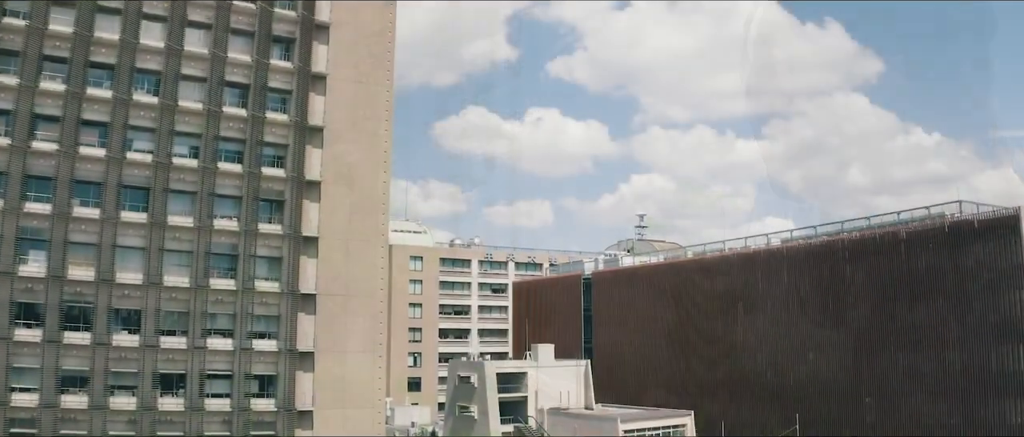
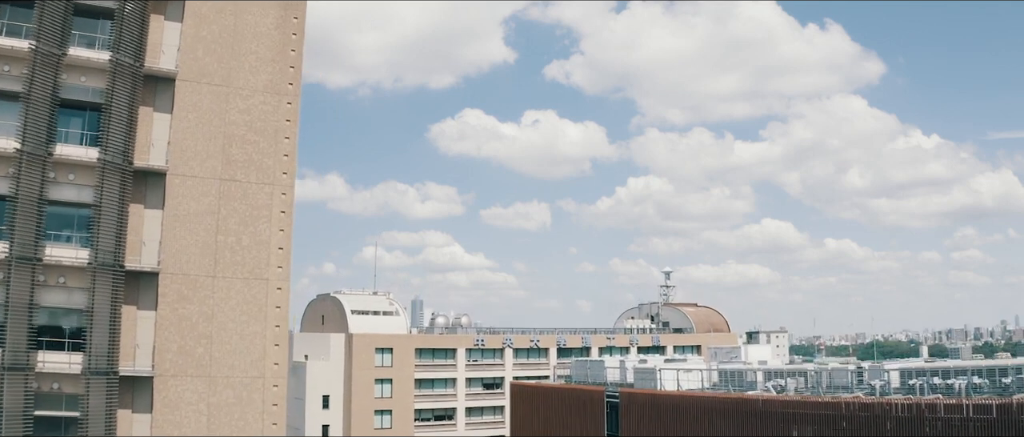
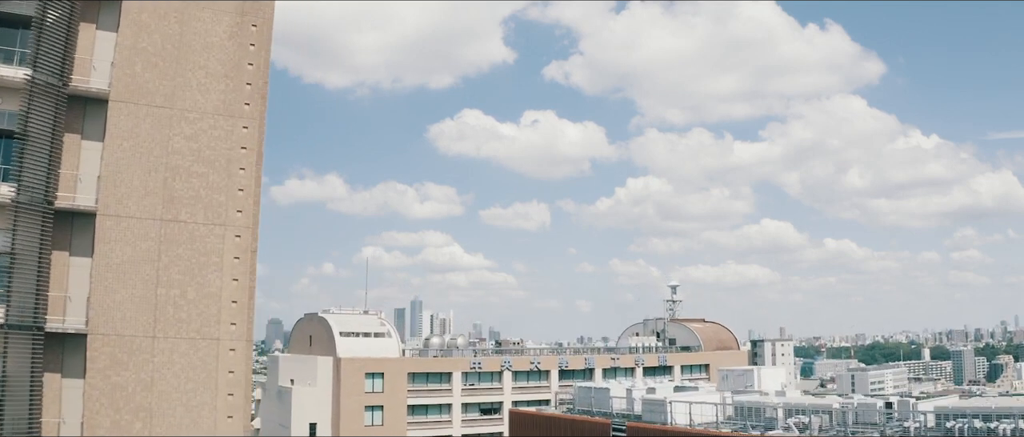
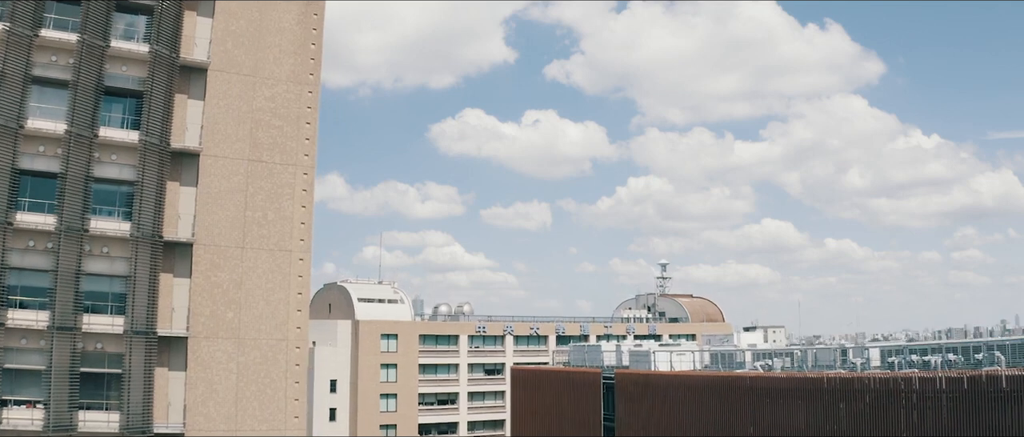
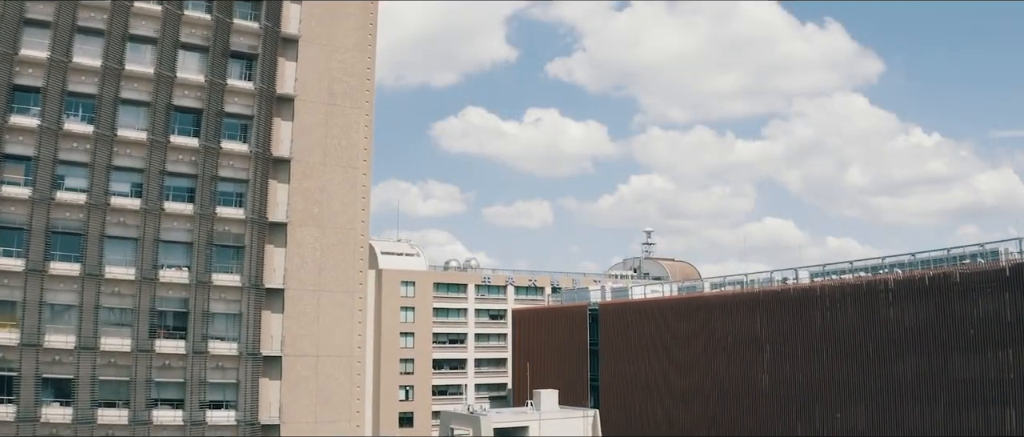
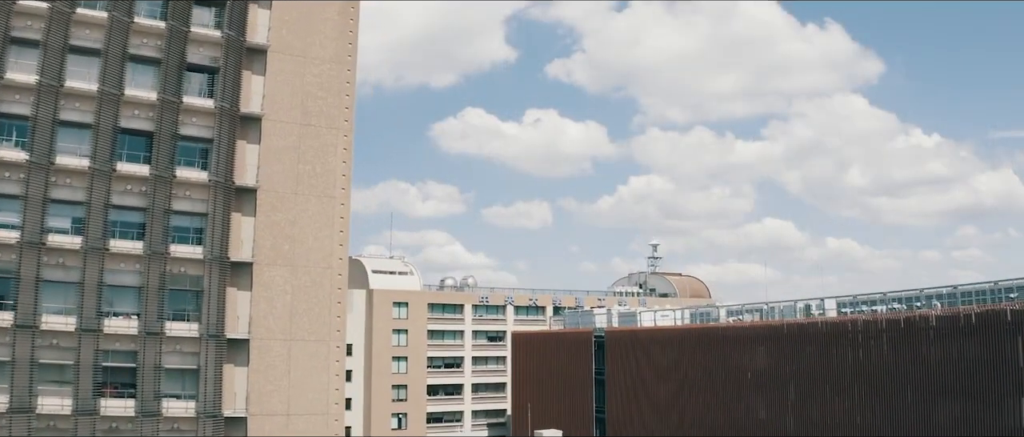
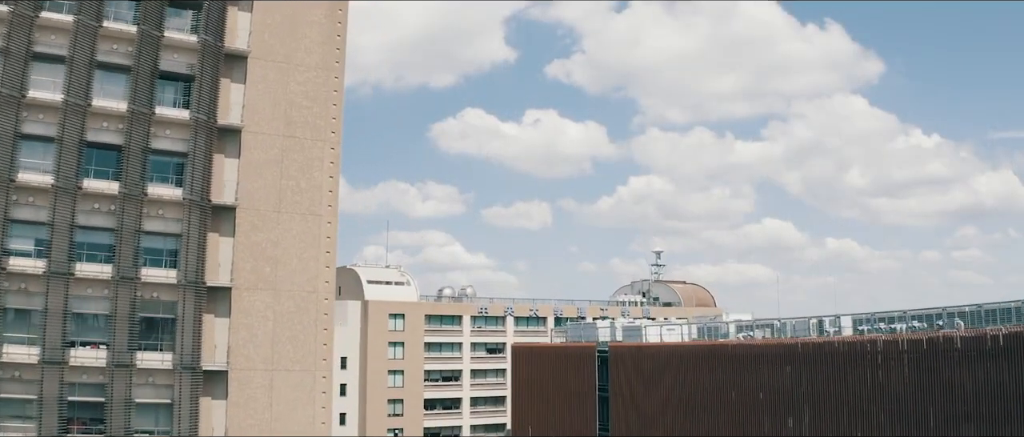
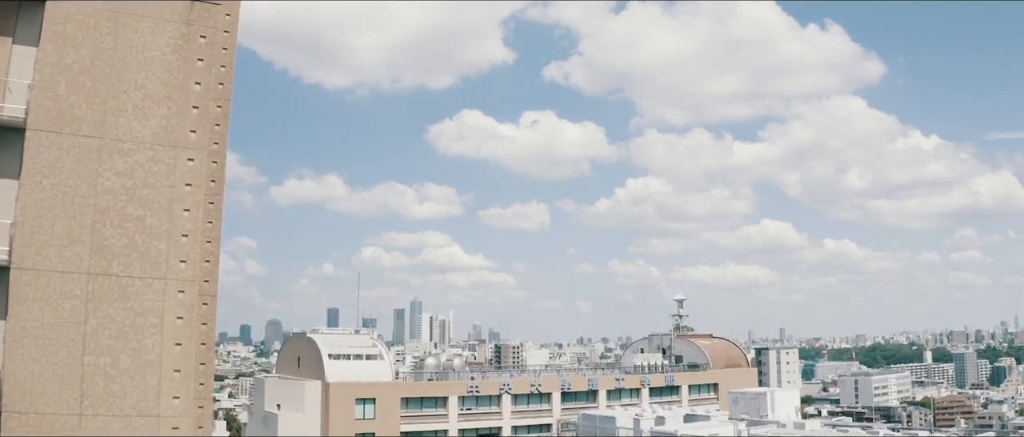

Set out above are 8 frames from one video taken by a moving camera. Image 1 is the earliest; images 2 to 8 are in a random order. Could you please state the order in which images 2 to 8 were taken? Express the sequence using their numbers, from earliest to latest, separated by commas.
5, 6, 7, 4, 2, 3, 8
